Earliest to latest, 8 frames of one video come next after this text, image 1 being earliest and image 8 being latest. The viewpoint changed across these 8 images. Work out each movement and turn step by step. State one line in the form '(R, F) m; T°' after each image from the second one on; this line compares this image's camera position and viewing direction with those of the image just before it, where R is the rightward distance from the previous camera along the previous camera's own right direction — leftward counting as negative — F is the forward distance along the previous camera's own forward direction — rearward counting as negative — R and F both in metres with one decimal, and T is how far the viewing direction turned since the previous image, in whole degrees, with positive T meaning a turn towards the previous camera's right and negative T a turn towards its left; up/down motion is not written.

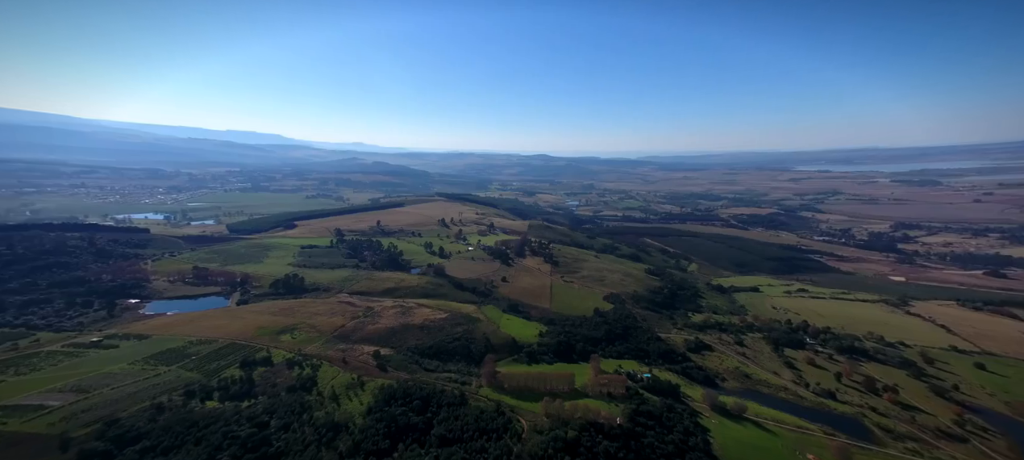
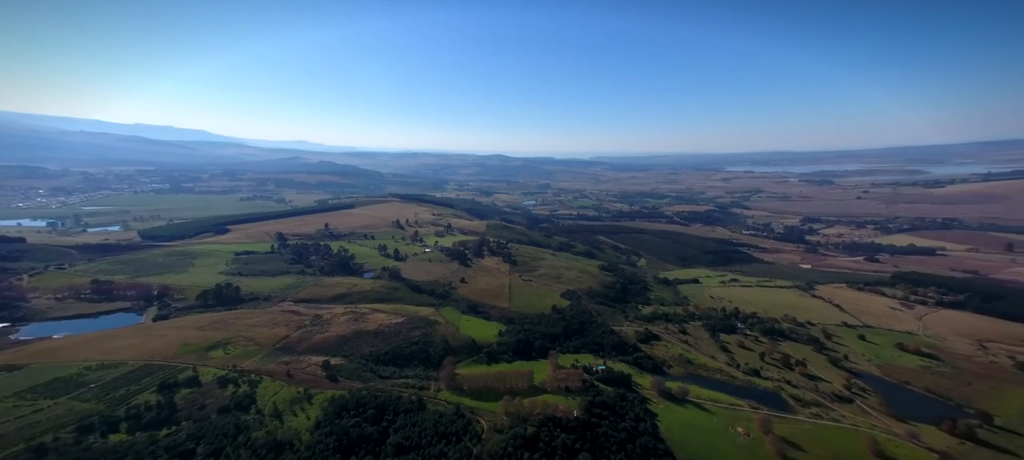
(+0.5, -3.1) m; +5°
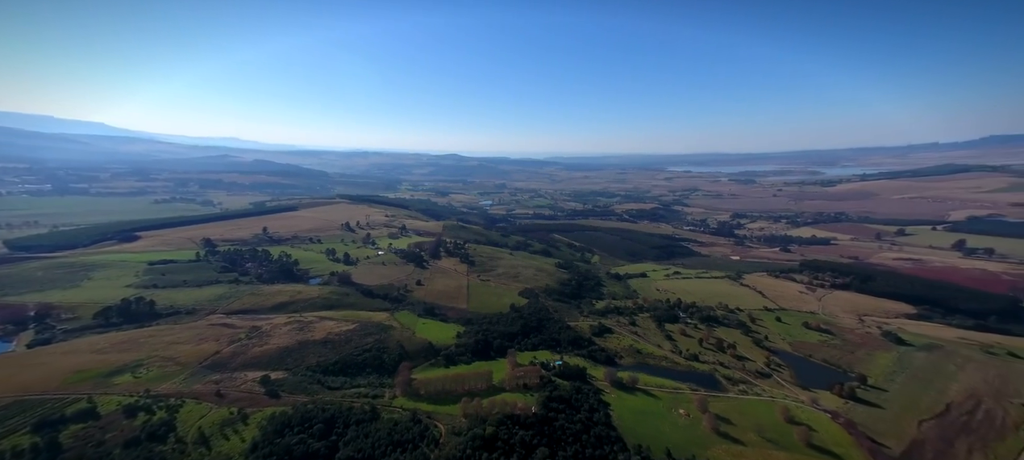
(+0.4, -2.3) m; +5°
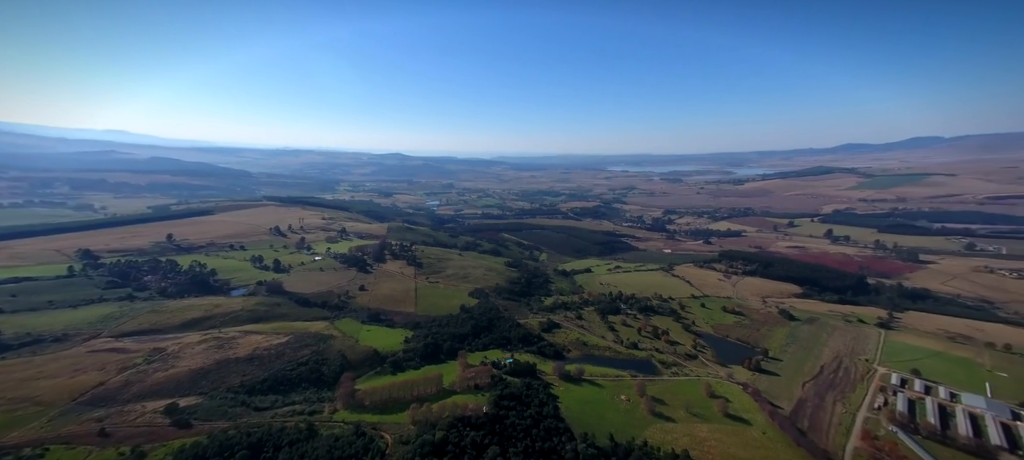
(+0.3, -1.9) m; +6°
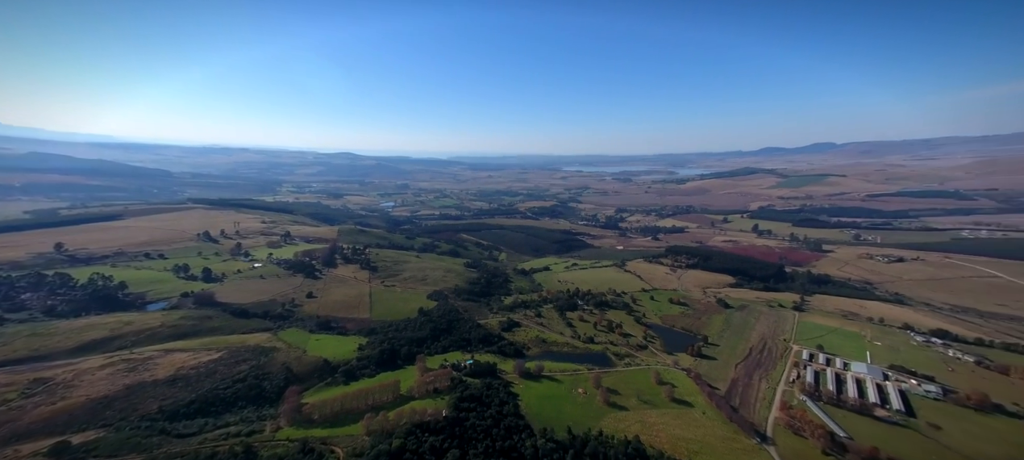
(+0.2, -1.1) m; +5°
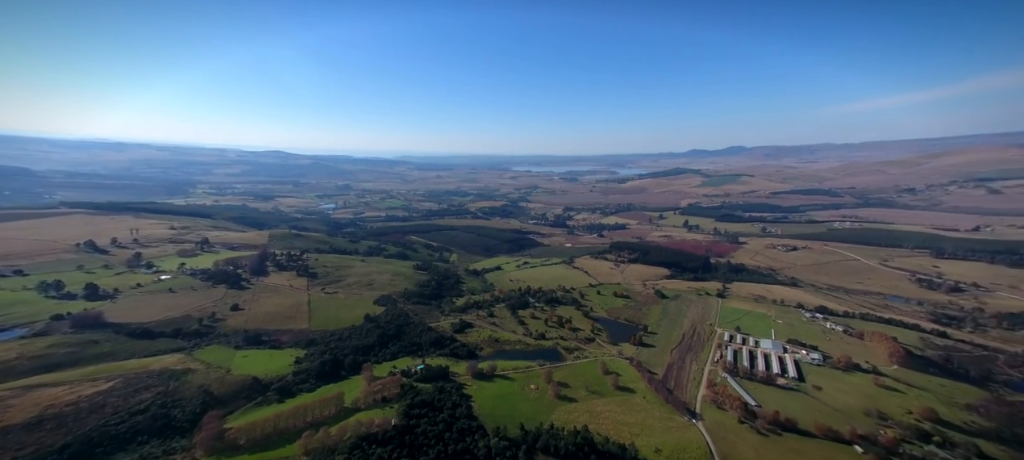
(+0.2, -0.9) m; +6°
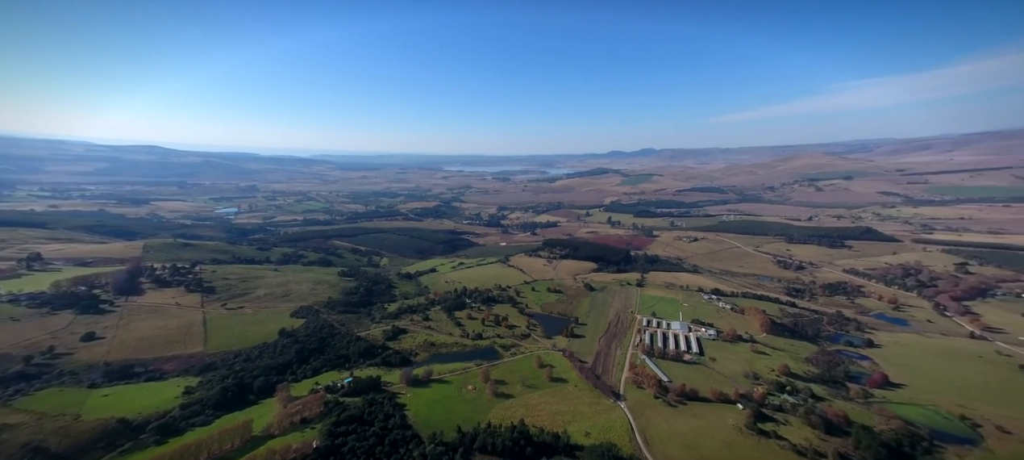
(+0.1, -0.8) m; +8°
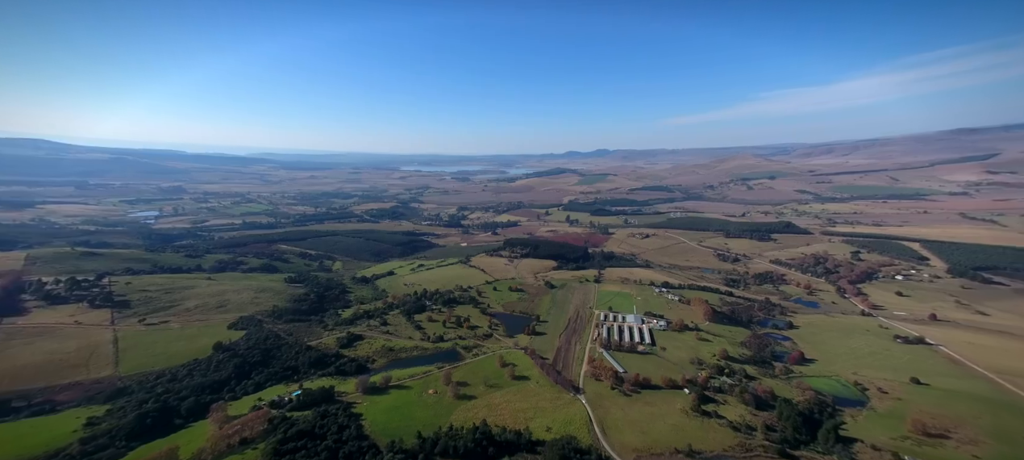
(+0.1, -0.3) m; +5°
